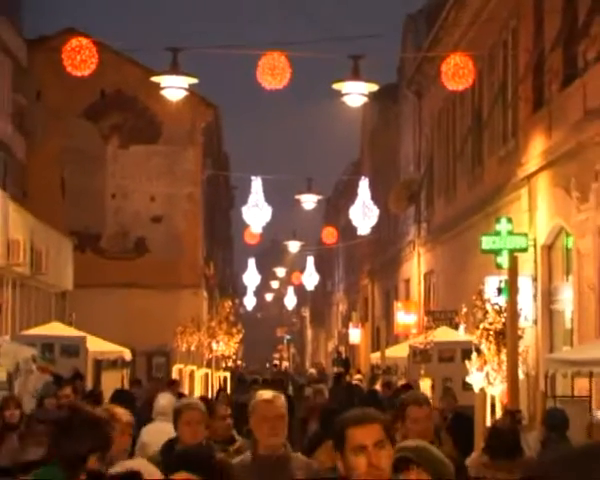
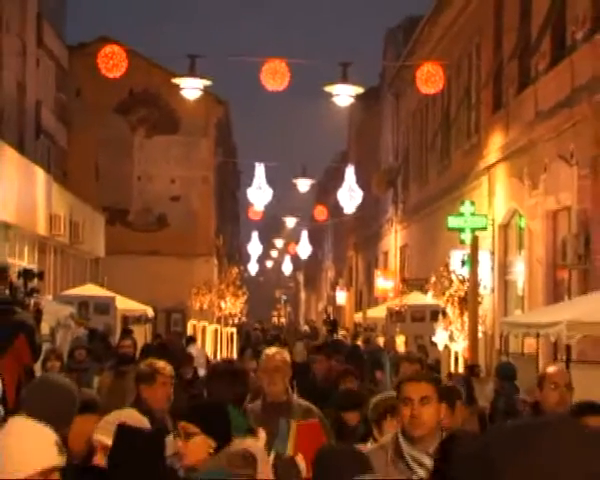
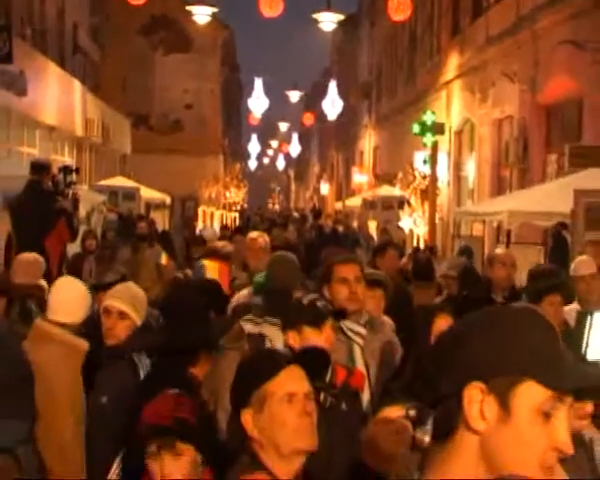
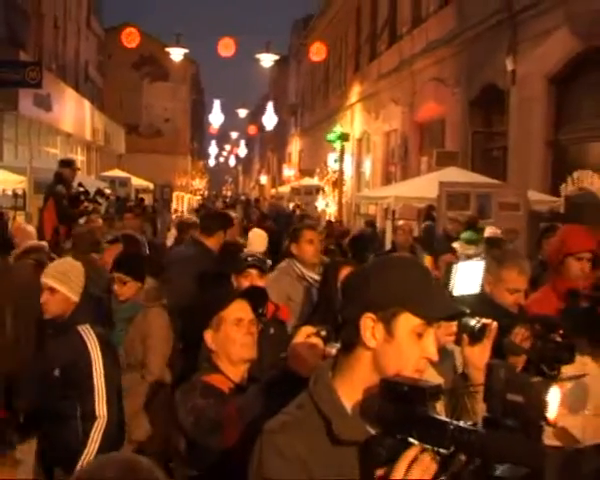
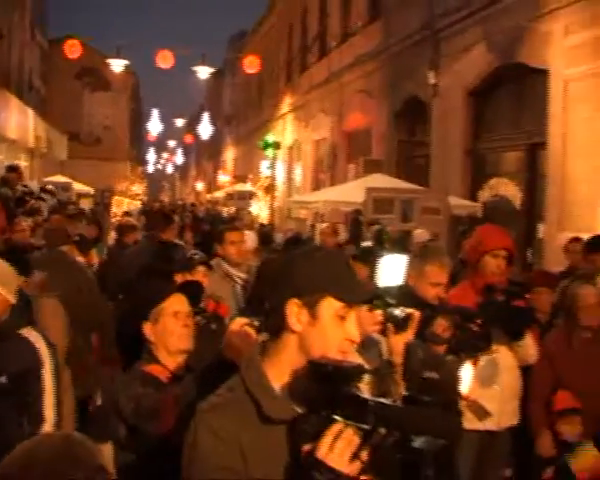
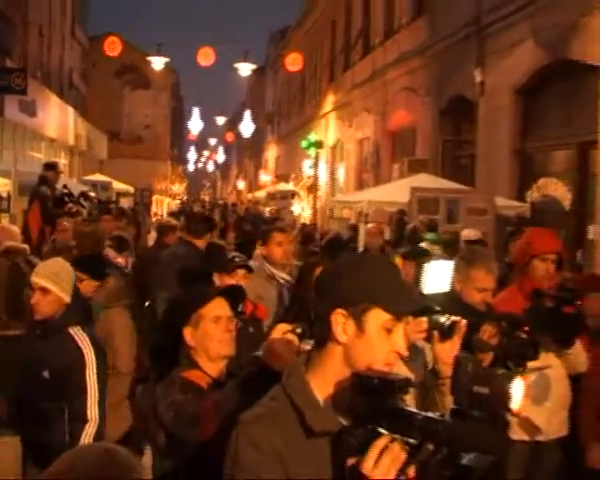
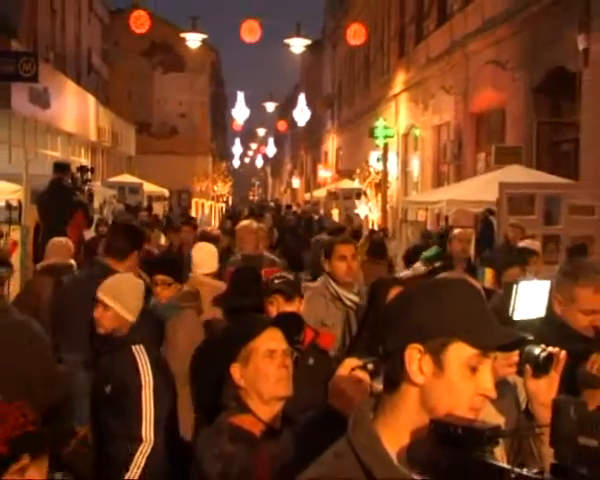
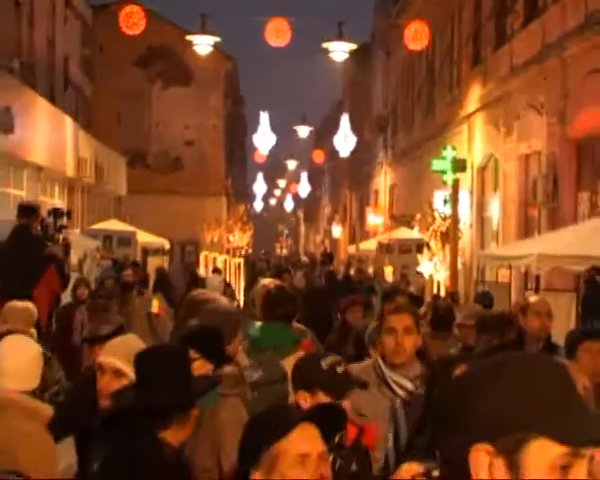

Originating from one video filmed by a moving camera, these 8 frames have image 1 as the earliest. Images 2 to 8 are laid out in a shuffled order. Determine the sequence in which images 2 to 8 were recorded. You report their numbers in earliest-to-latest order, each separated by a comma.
2, 8, 3, 7, 4, 6, 5
